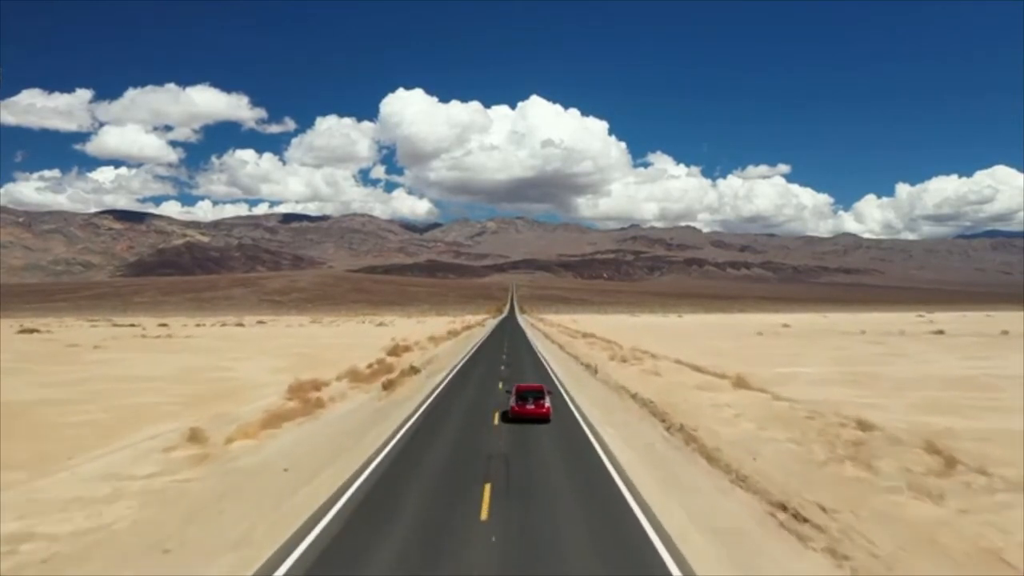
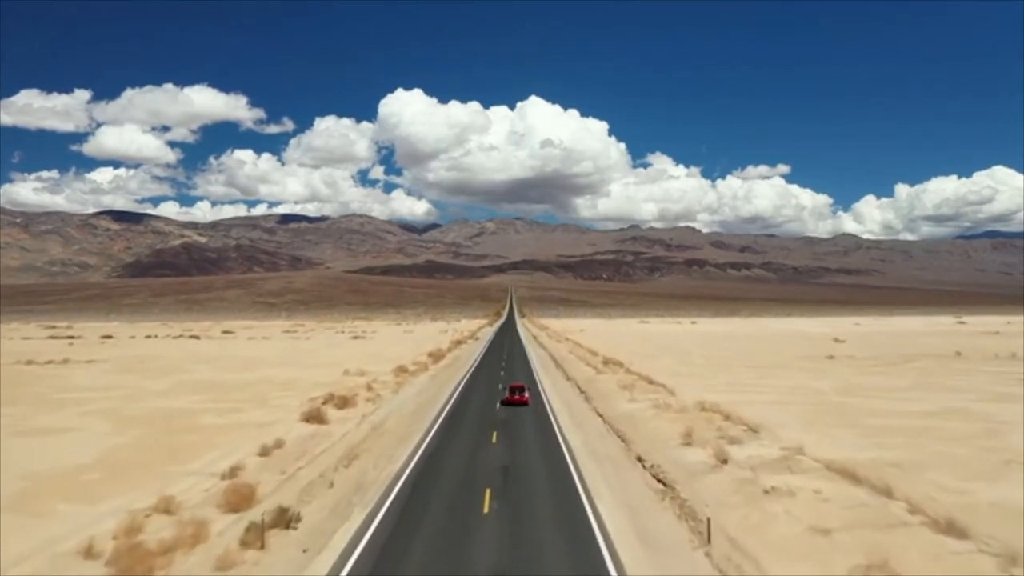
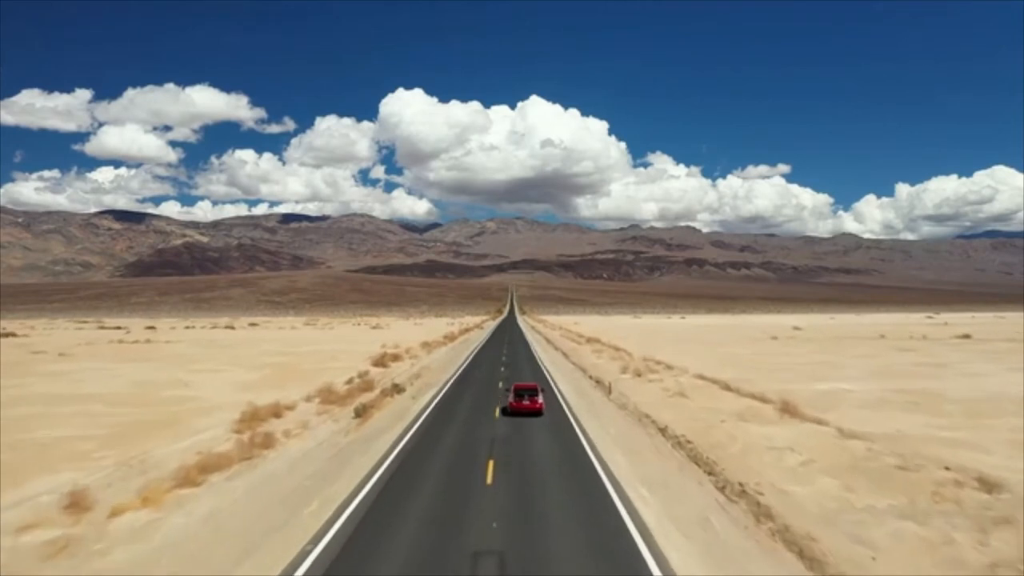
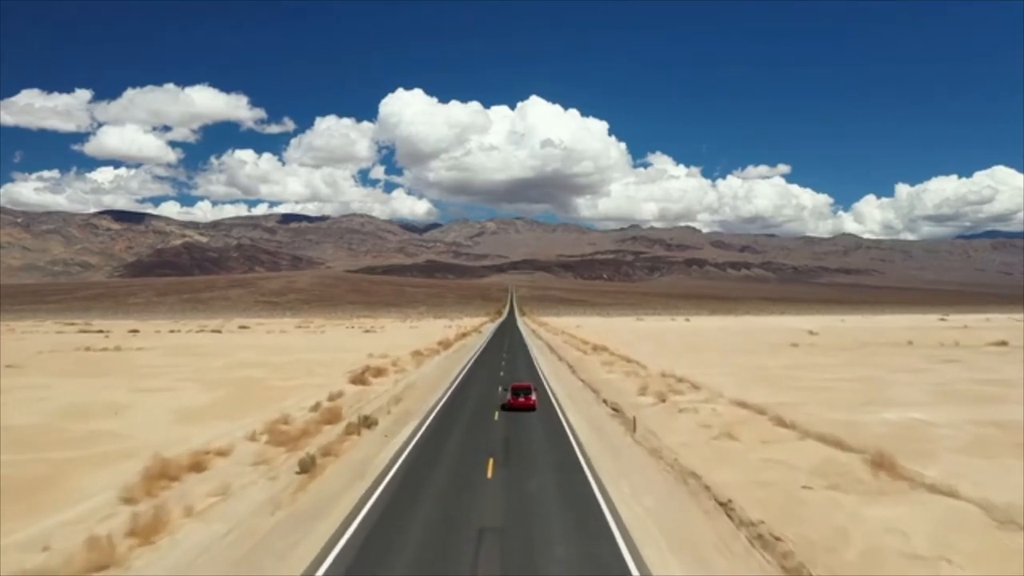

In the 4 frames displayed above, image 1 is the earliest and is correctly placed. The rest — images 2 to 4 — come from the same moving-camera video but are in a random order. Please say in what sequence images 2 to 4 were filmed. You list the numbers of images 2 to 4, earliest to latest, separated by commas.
3, 4, 2
